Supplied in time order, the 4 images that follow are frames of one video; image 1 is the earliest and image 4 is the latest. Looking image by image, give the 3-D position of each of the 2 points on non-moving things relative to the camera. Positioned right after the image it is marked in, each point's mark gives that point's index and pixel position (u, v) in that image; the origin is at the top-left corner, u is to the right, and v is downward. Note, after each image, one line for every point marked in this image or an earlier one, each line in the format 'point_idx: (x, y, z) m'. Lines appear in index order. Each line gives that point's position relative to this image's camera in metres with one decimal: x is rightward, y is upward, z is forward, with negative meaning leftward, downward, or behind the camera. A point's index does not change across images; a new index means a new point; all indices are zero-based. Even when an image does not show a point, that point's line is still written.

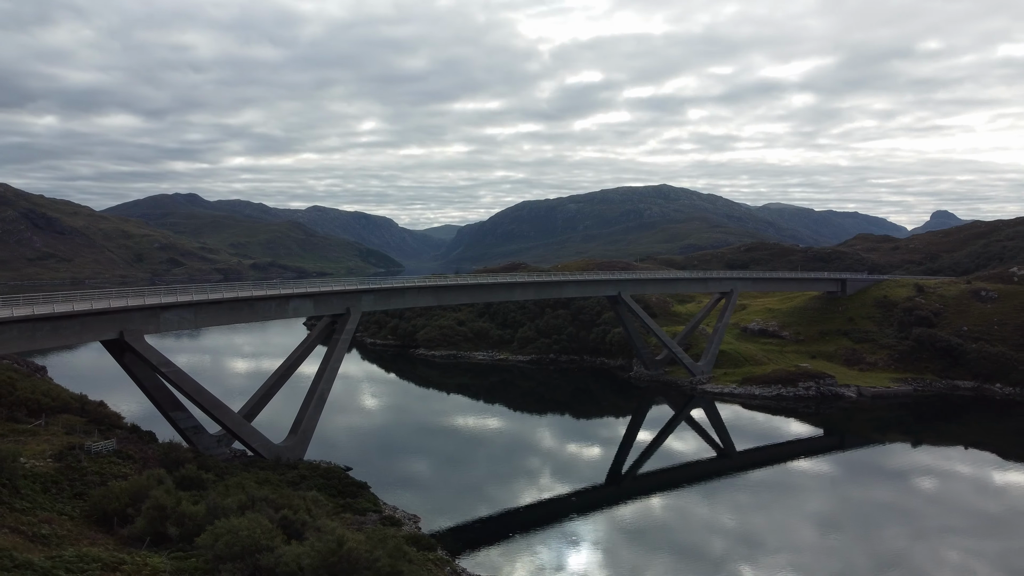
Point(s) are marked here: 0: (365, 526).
0: (-4.8, -7.7, +18.0) m
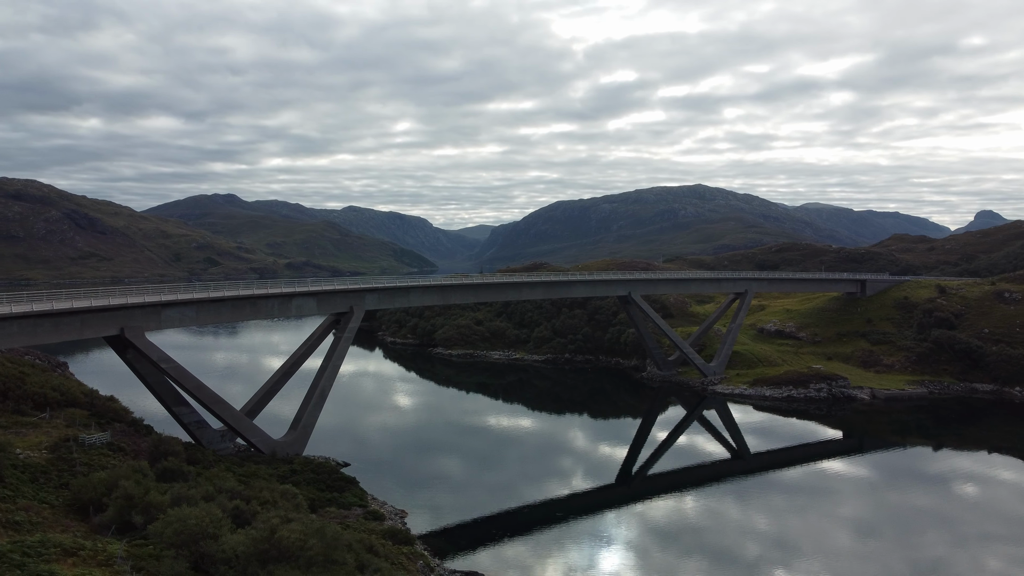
0: (-5.6, -7.7, +18.3) m
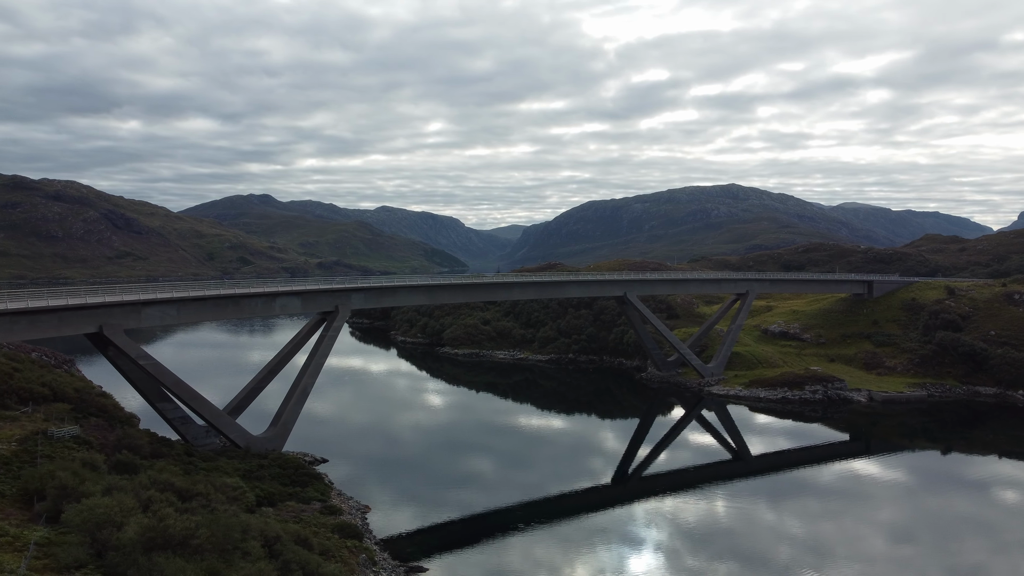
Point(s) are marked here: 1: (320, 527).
0: (-7.4, -7.7, +18.8) m
1: (-6.3, -7.8, +18.5) m
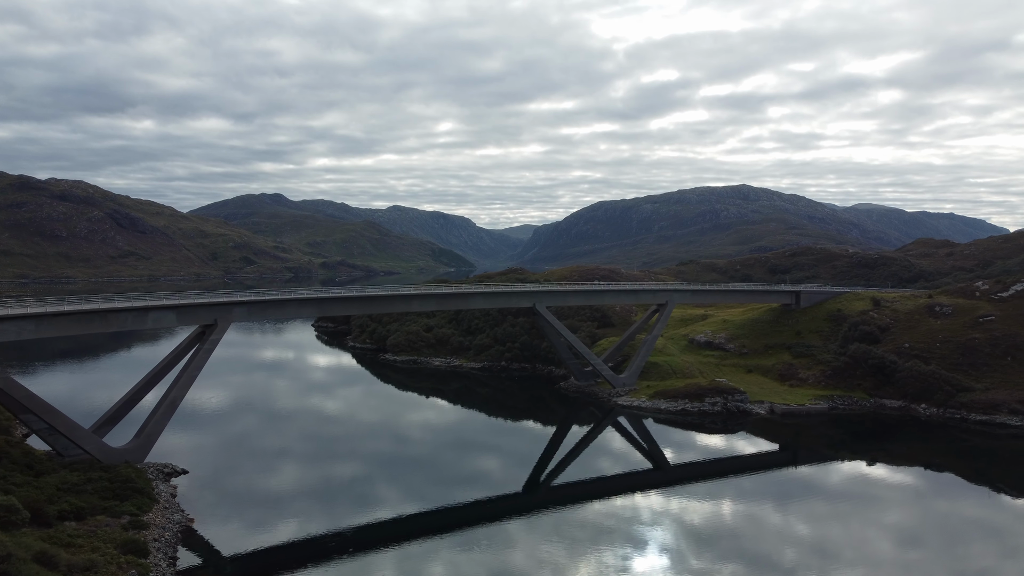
0: (-15.0, -8.5, +19.6) m
1: (-14.0, -8.7, +19.3) m
